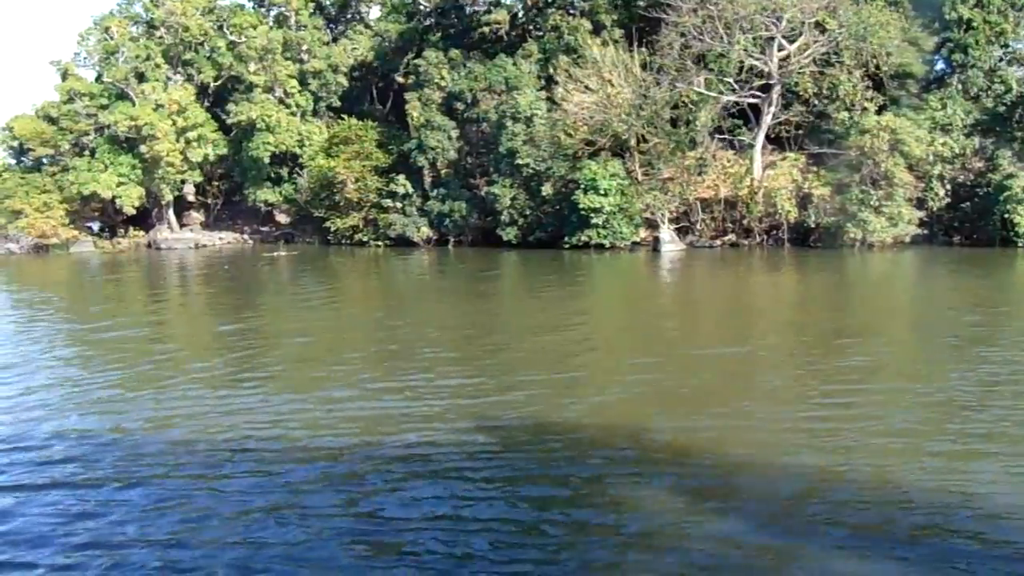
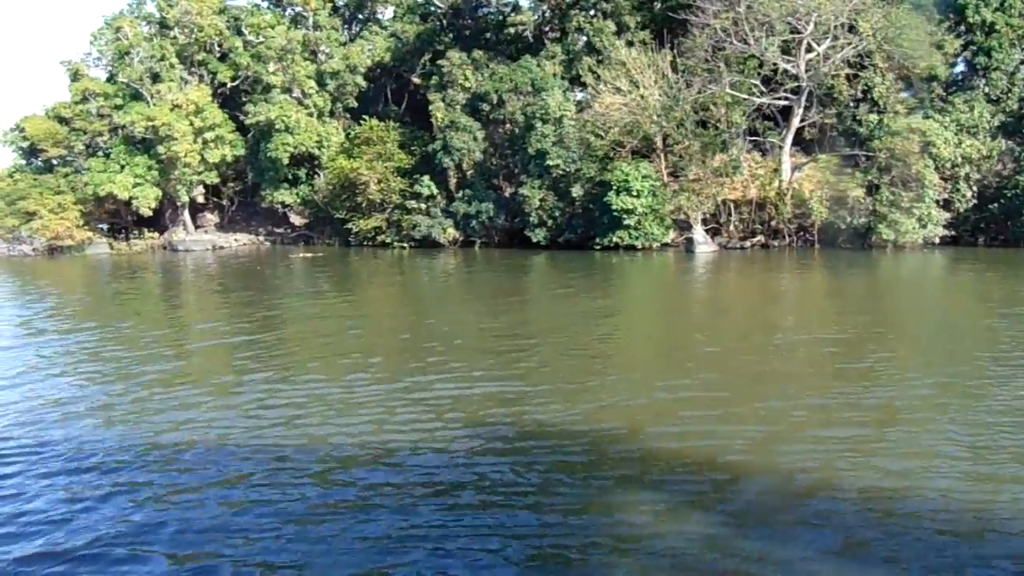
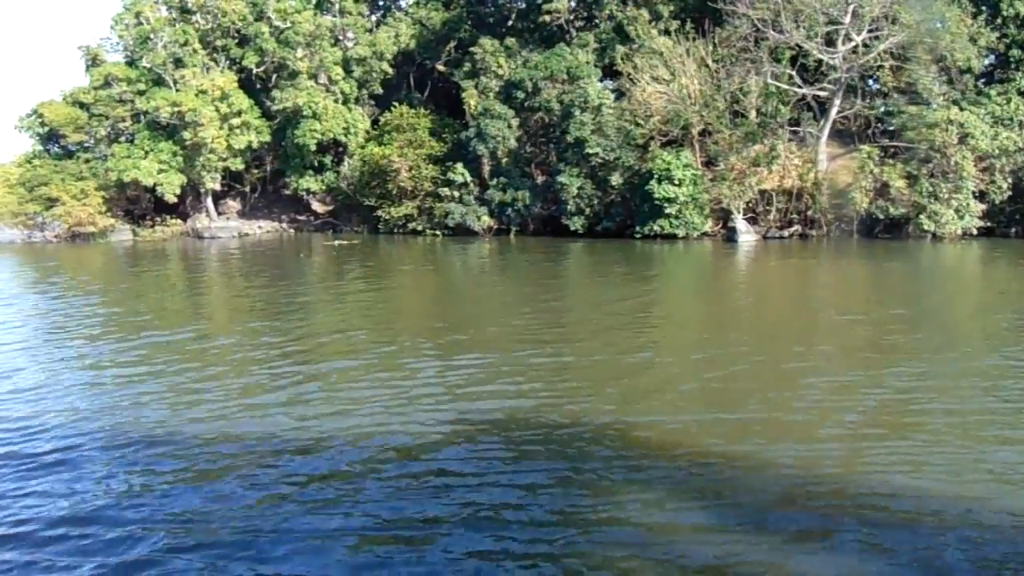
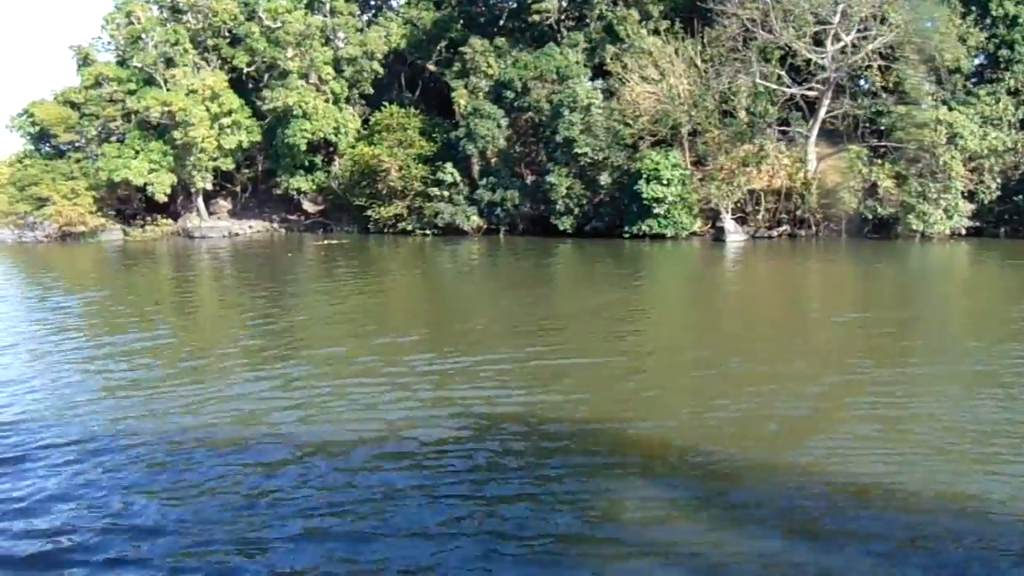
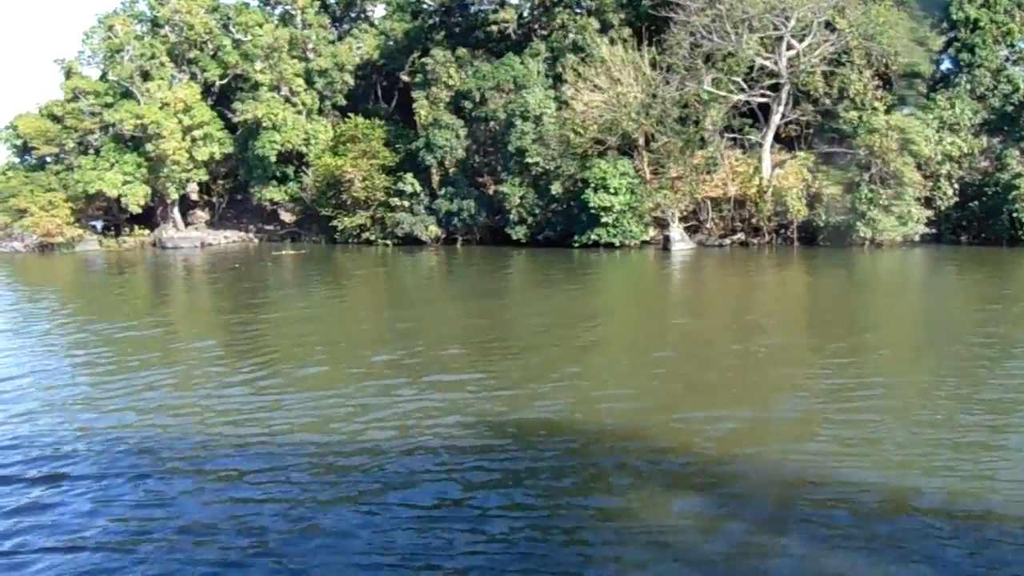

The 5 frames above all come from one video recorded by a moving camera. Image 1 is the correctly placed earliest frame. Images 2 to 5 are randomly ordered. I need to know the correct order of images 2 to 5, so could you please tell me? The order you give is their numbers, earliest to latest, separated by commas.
5, 2, 4, 3
